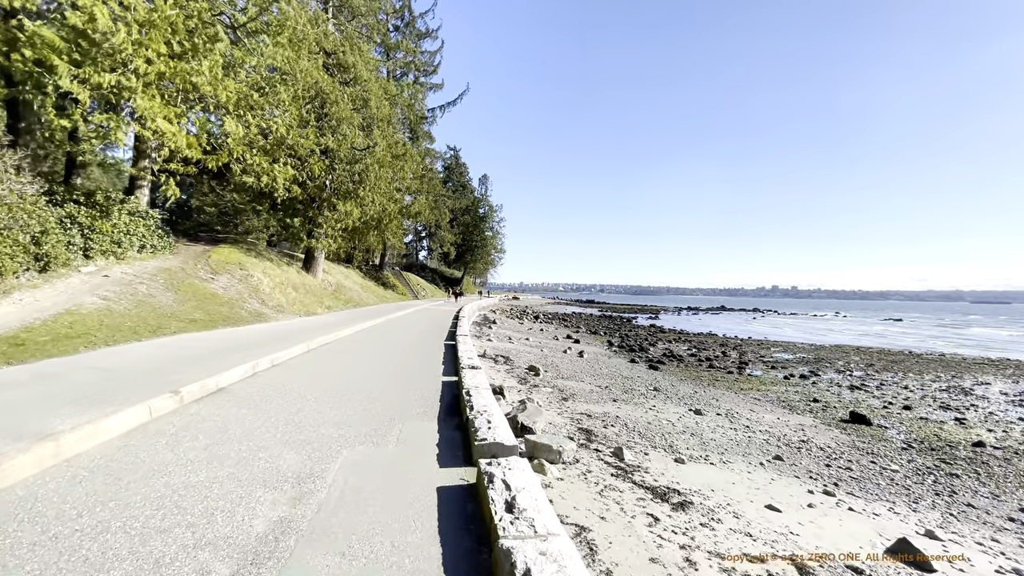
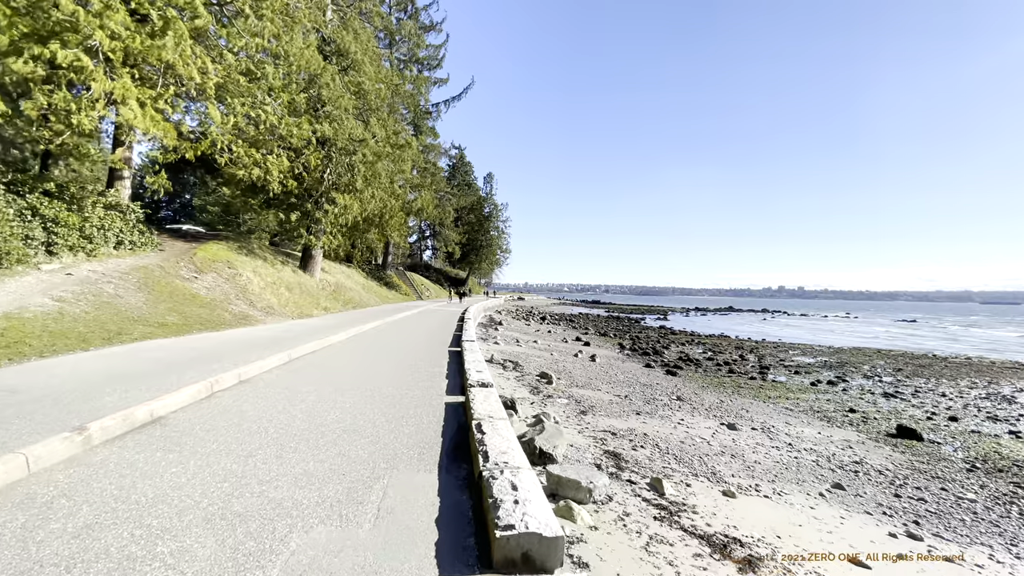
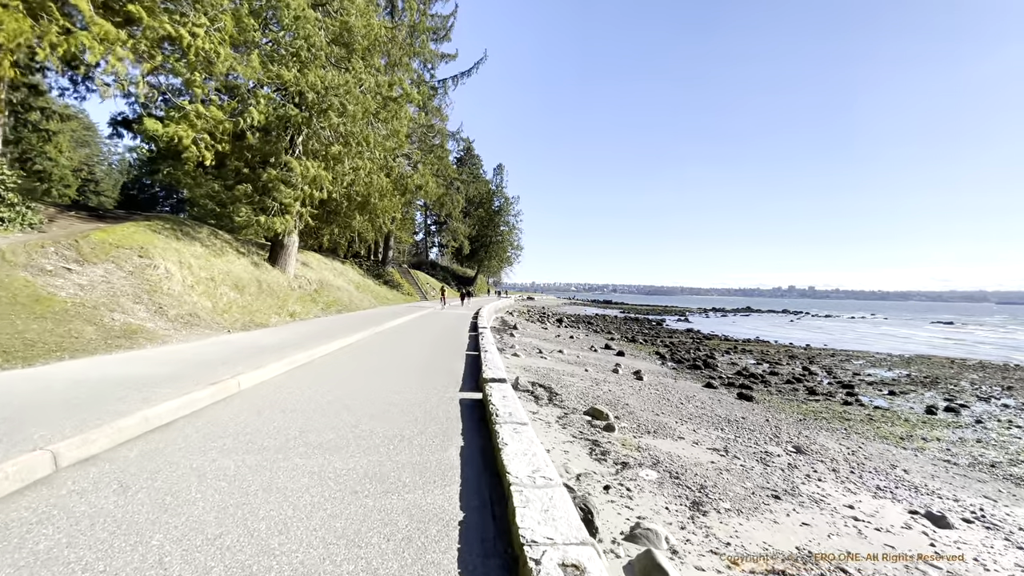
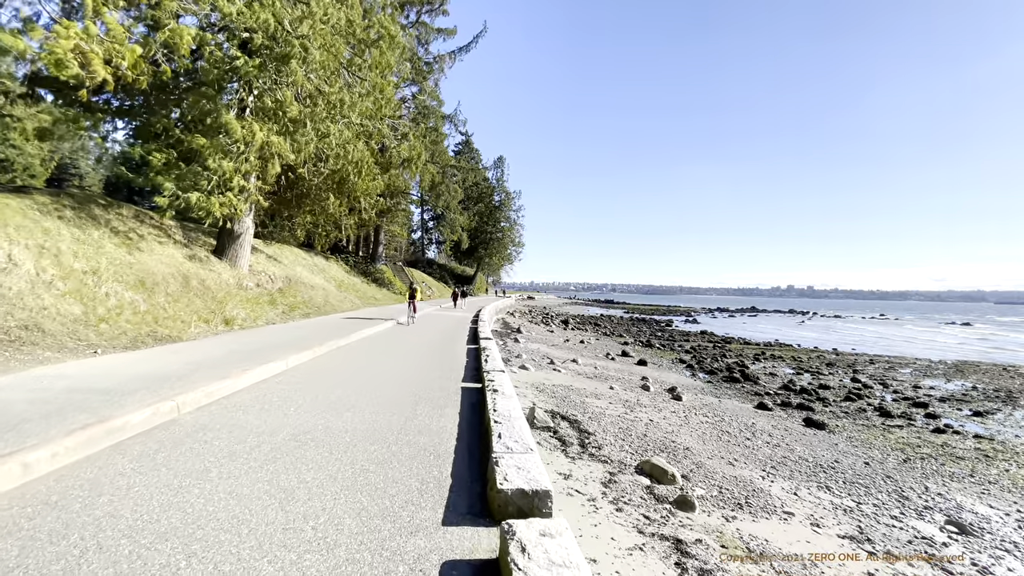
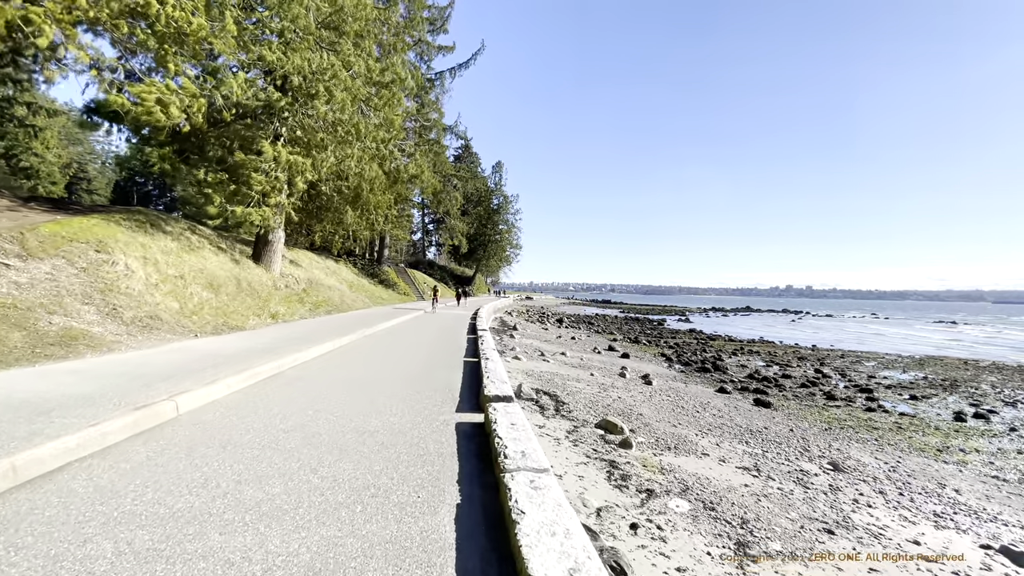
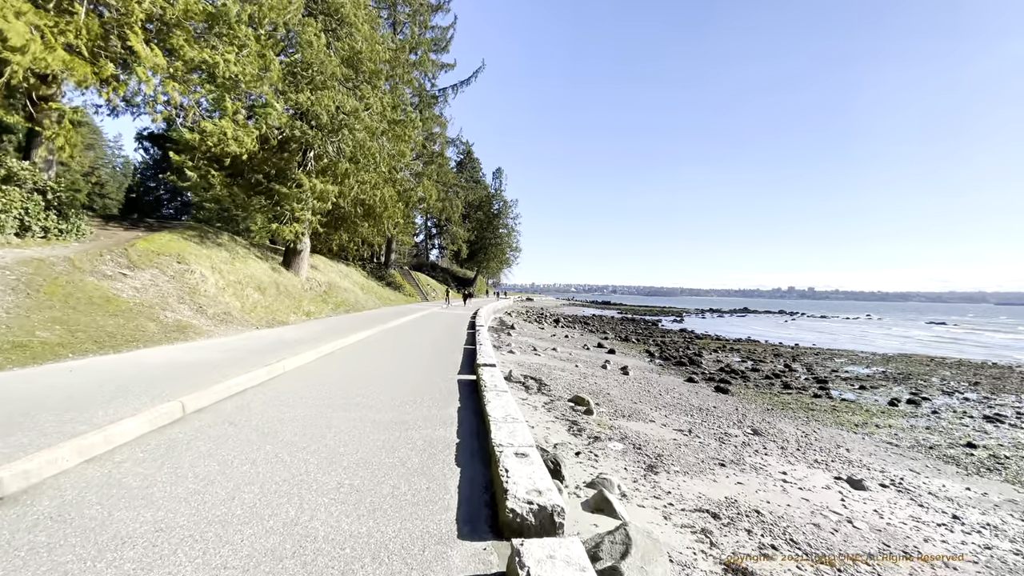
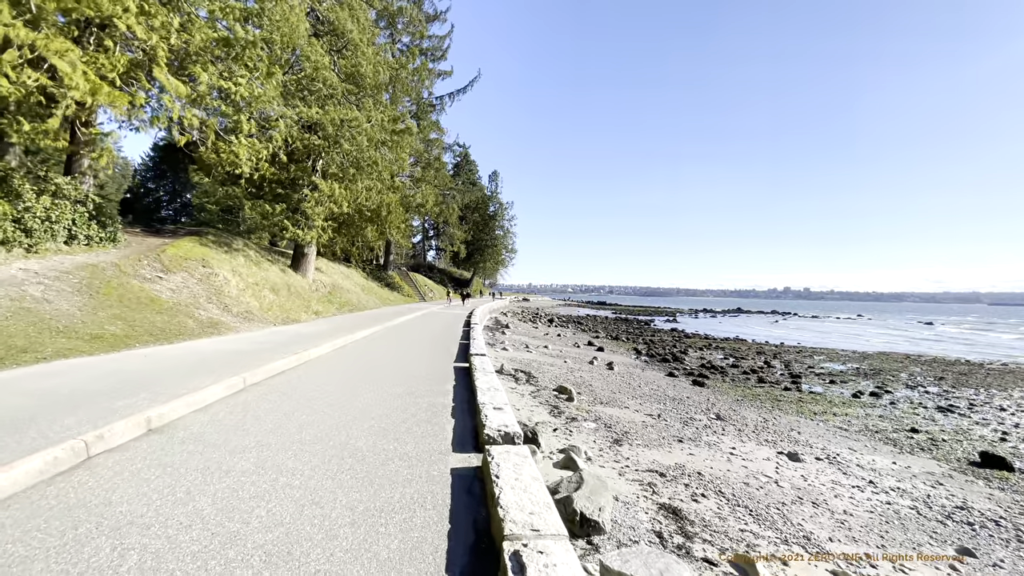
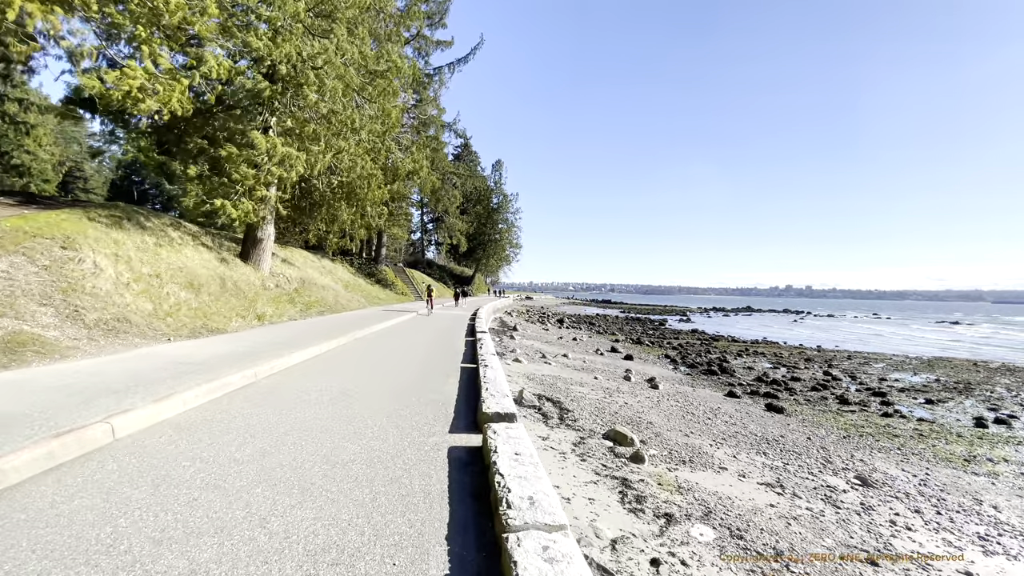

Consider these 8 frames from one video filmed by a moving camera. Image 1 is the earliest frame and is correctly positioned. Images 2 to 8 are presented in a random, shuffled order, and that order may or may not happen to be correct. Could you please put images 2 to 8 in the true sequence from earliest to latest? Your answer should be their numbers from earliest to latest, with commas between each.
2, 7, 6, 3, 5, 8, 4
